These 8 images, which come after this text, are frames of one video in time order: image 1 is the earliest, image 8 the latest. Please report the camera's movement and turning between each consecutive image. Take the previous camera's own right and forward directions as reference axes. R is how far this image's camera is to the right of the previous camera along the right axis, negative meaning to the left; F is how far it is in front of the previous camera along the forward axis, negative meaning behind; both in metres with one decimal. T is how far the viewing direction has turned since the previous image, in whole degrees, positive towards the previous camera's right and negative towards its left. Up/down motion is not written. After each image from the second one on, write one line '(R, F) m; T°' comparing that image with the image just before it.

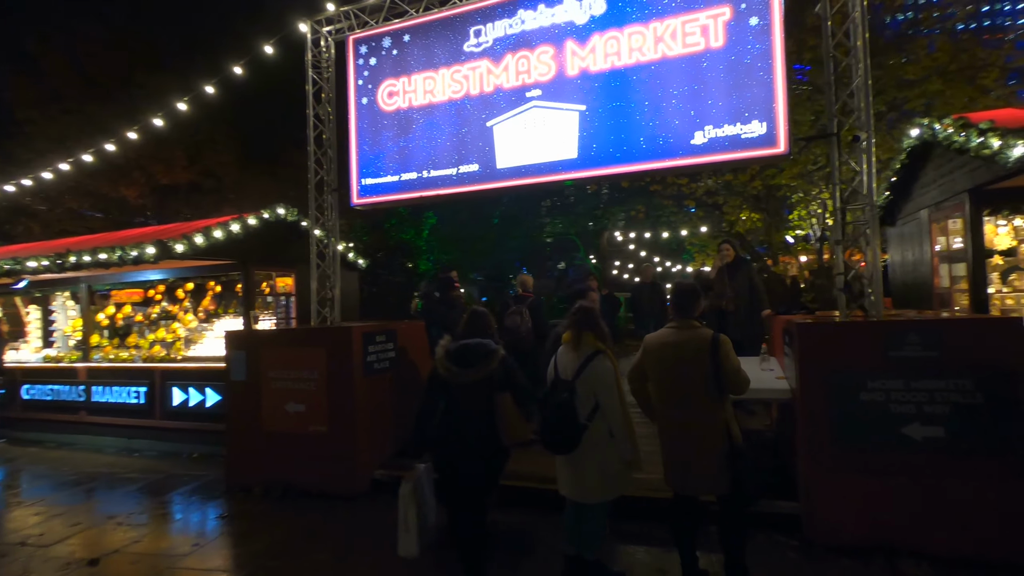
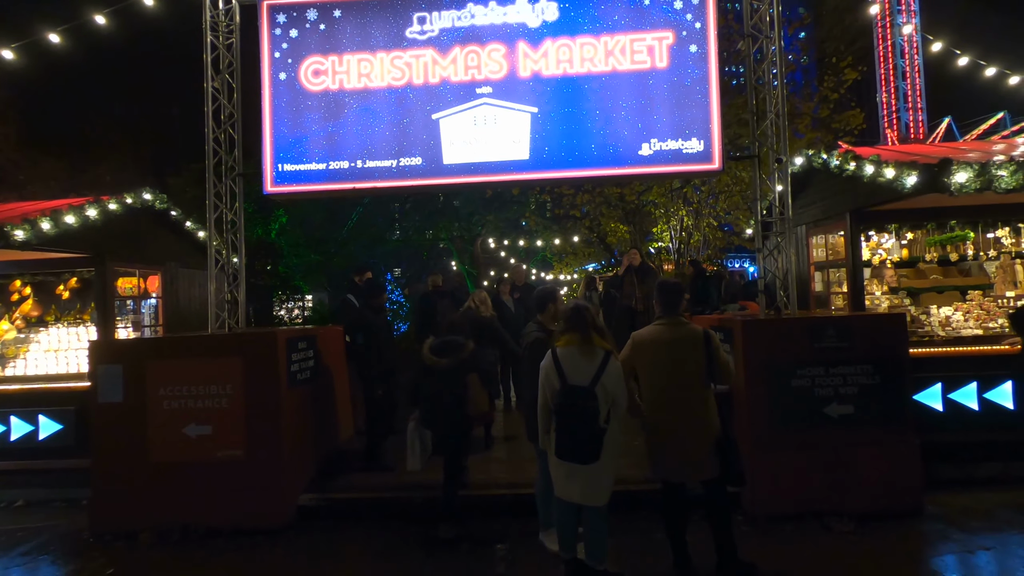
(-1.4, +0.4) m; +18°
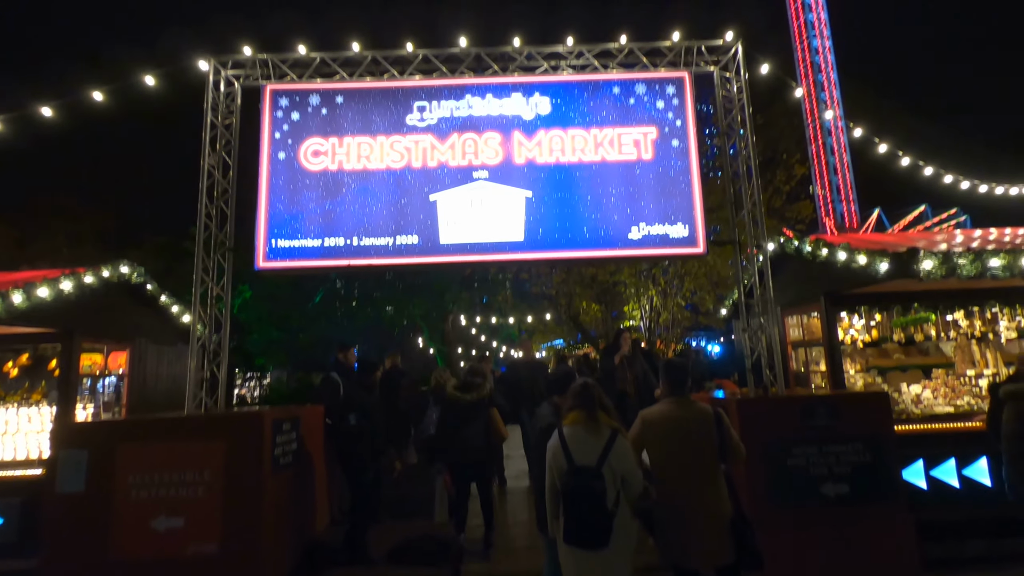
(-0.4, 0.0) m; +4°
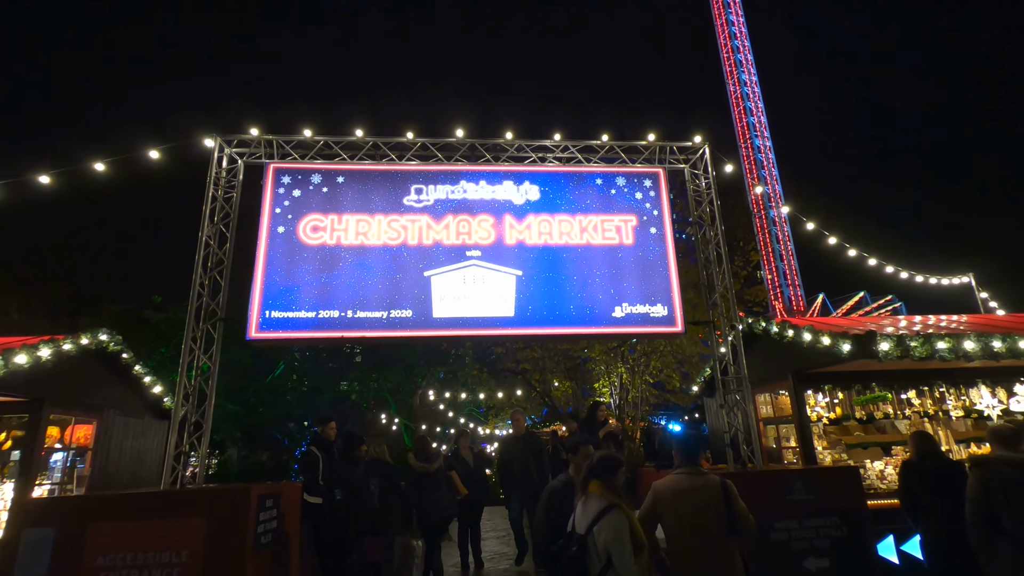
(-0.4, -0.3) m; +4°
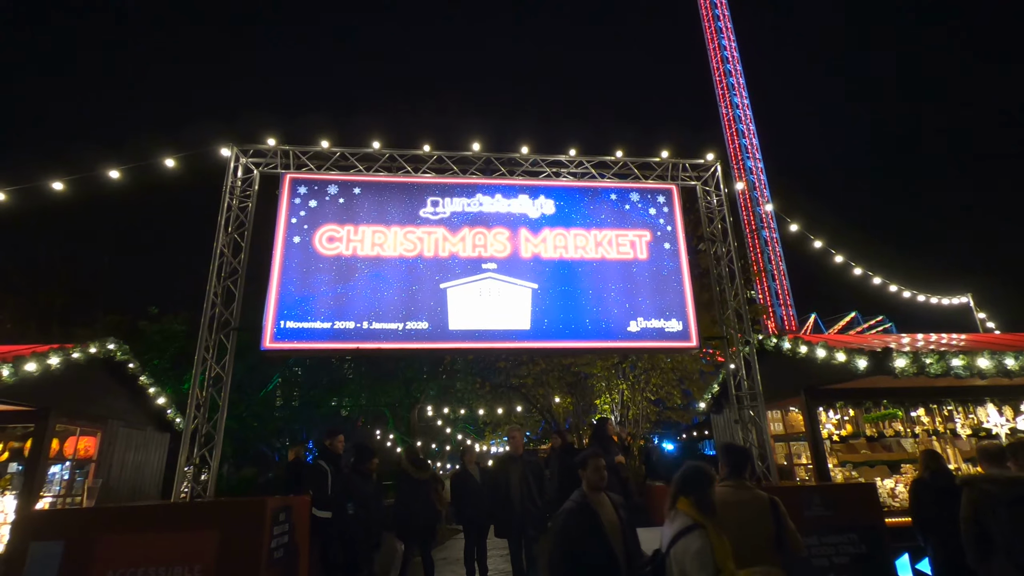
(-0.3, 0.0) m; +1°
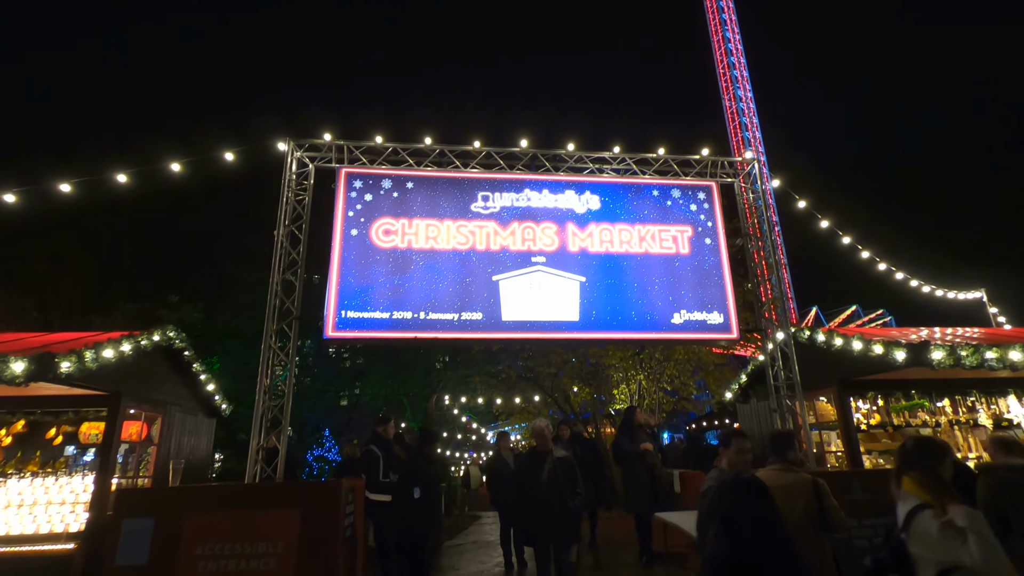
(-0.7, -0.3) m; 0°
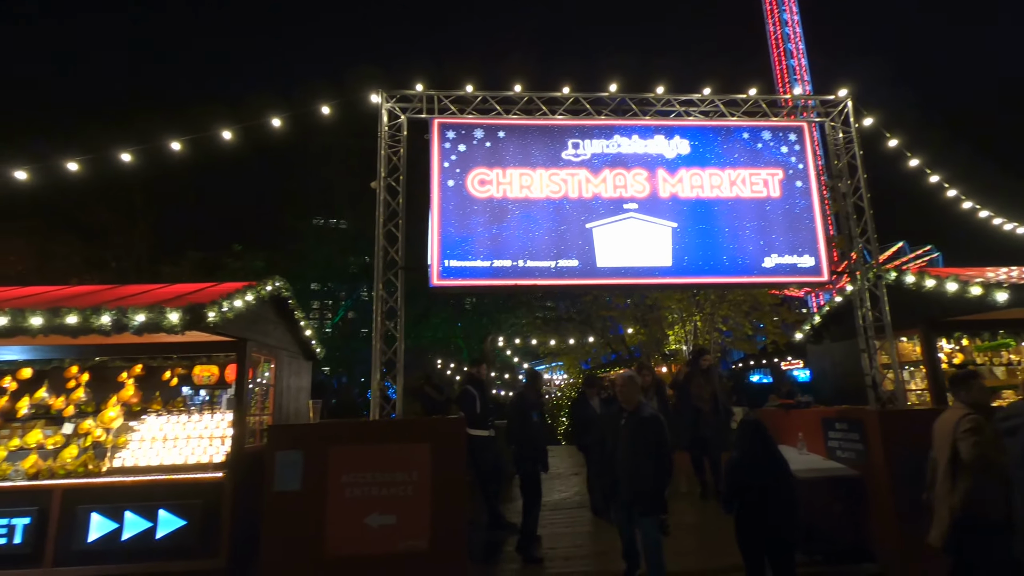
(-1.0, -0.3) m; -3°
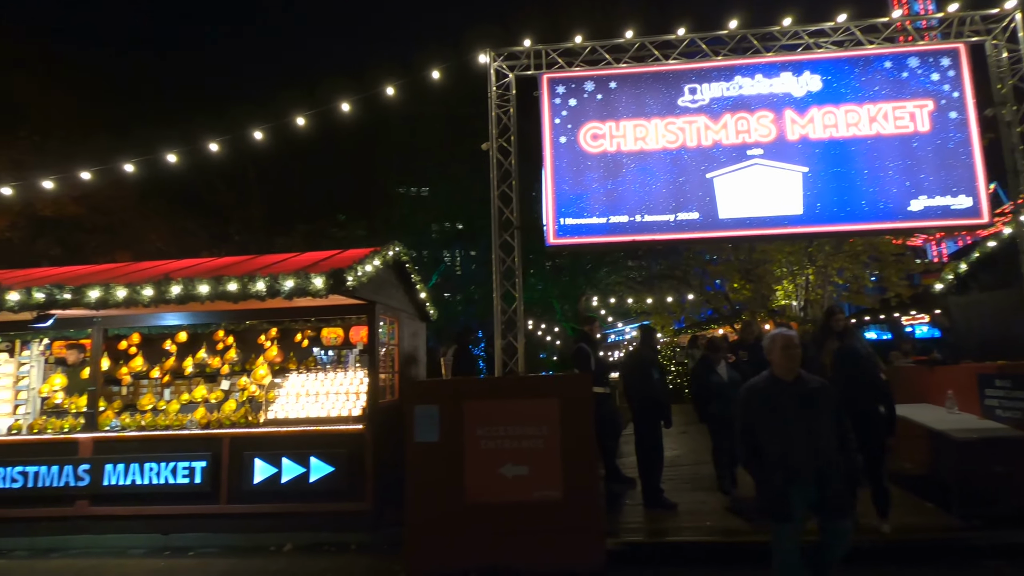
(-0.5, 0.0) m; -9°
